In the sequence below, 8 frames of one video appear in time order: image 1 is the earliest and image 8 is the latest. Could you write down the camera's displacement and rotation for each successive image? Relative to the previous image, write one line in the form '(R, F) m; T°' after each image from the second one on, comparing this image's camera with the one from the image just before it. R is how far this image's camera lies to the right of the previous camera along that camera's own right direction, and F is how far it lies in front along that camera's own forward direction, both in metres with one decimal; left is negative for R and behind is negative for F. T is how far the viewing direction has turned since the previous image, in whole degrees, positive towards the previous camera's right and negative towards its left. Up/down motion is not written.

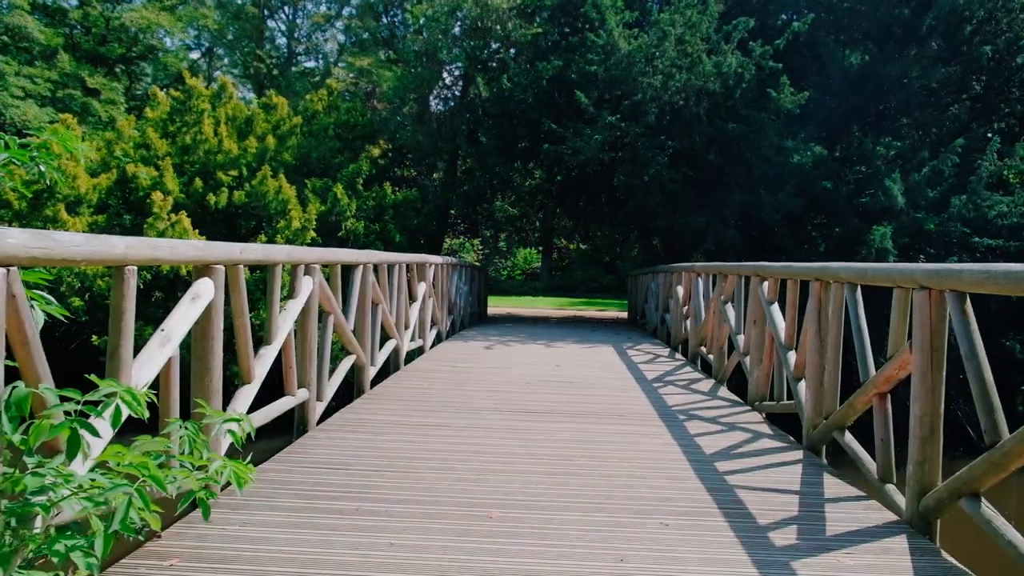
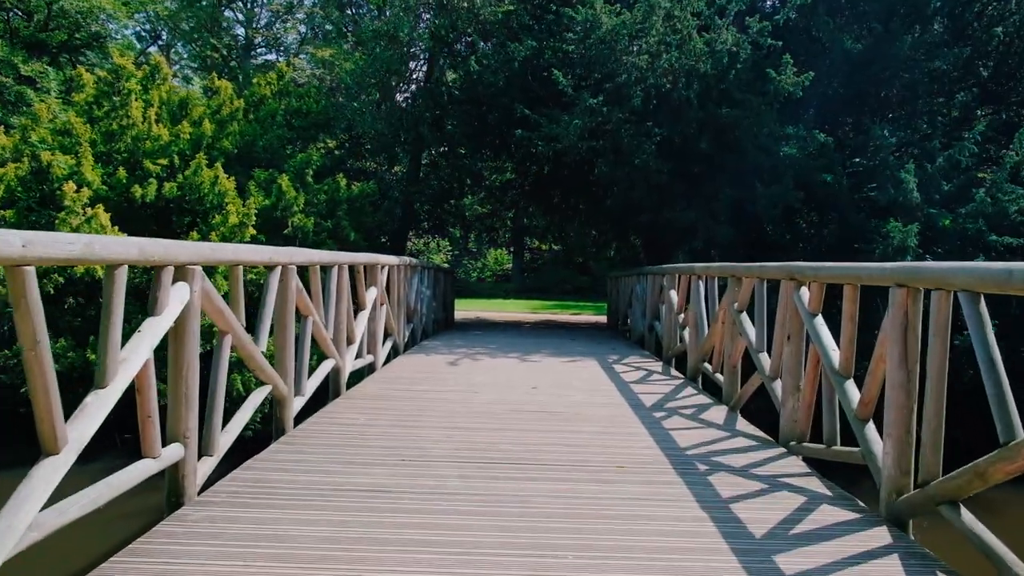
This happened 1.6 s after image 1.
(0.0, +1.1) m; +2°
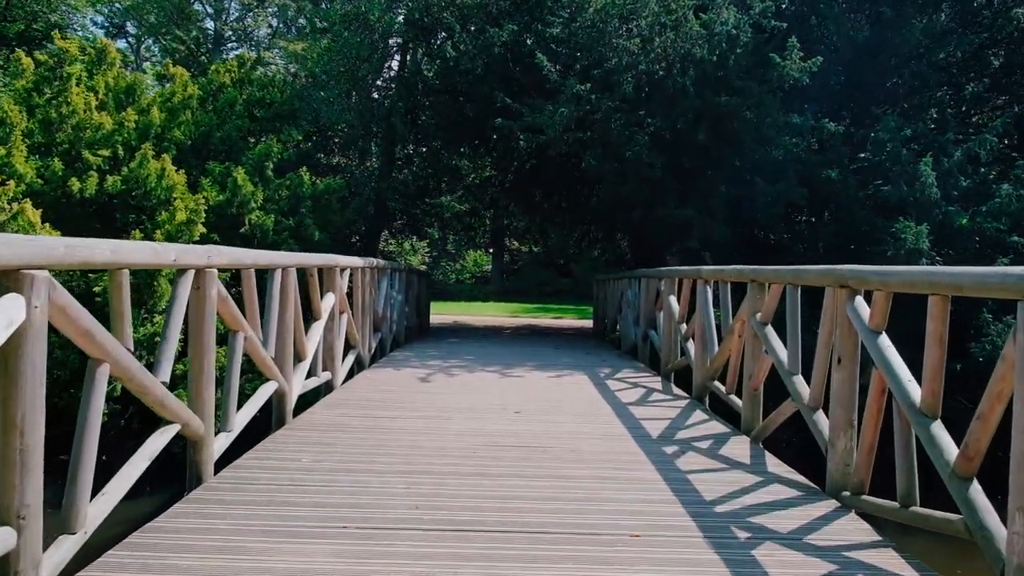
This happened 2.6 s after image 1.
(0.0, +0.8) m; +1°
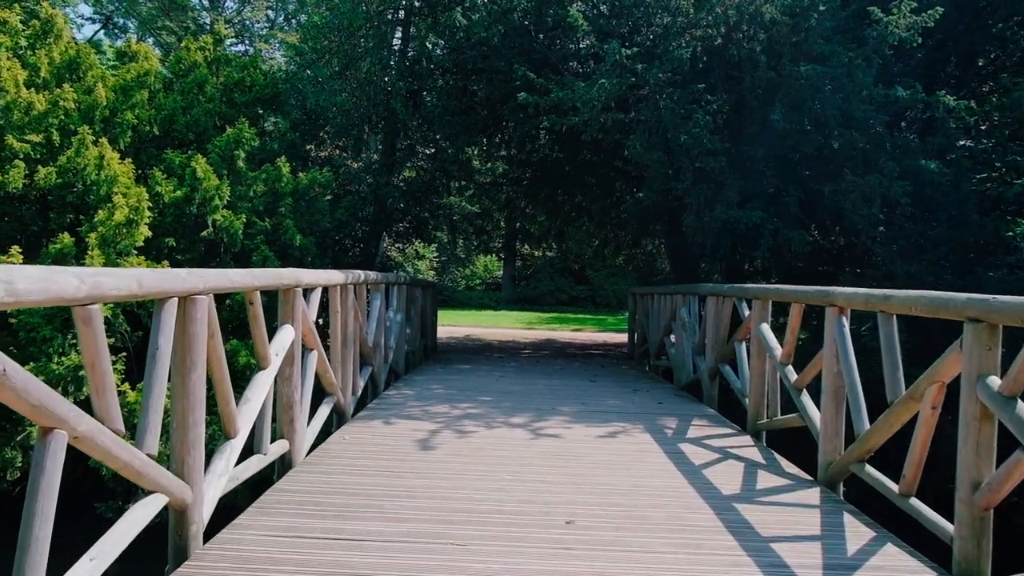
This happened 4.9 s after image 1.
(-0.1, +1.7) m; -1°
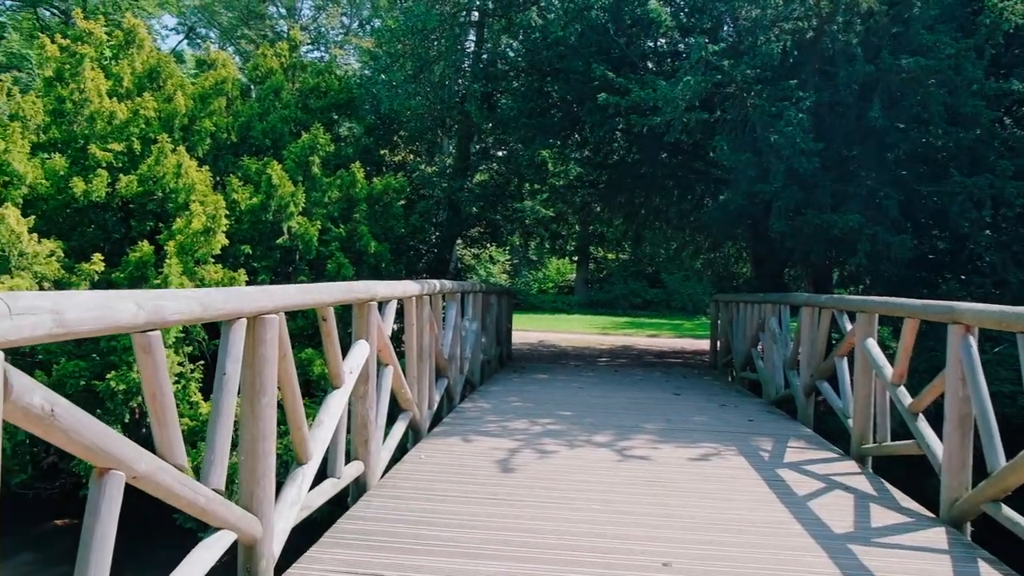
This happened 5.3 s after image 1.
(-0.1, +0.2) m; -5°
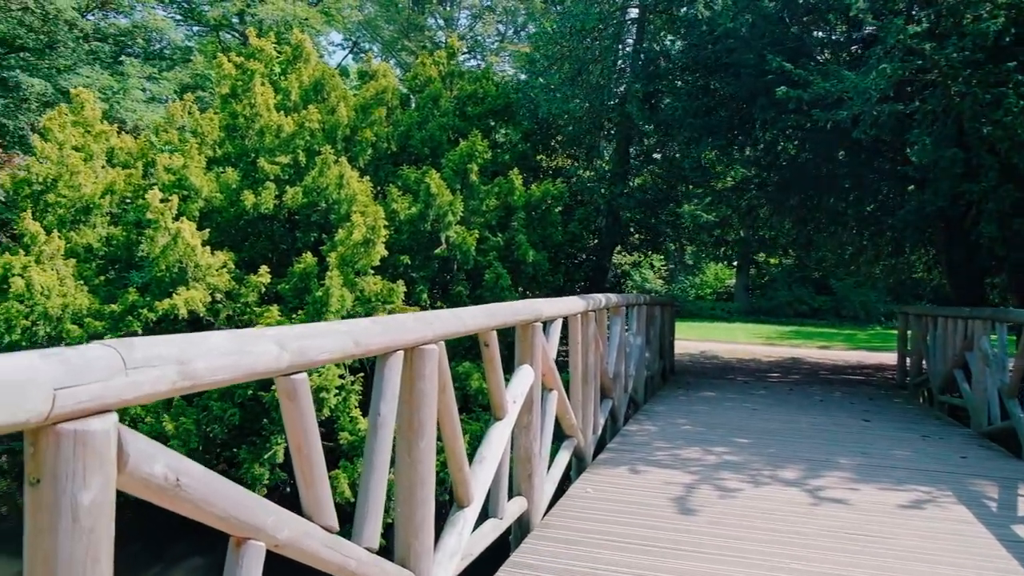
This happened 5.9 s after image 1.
(-0.1, +0.3) m; -10°
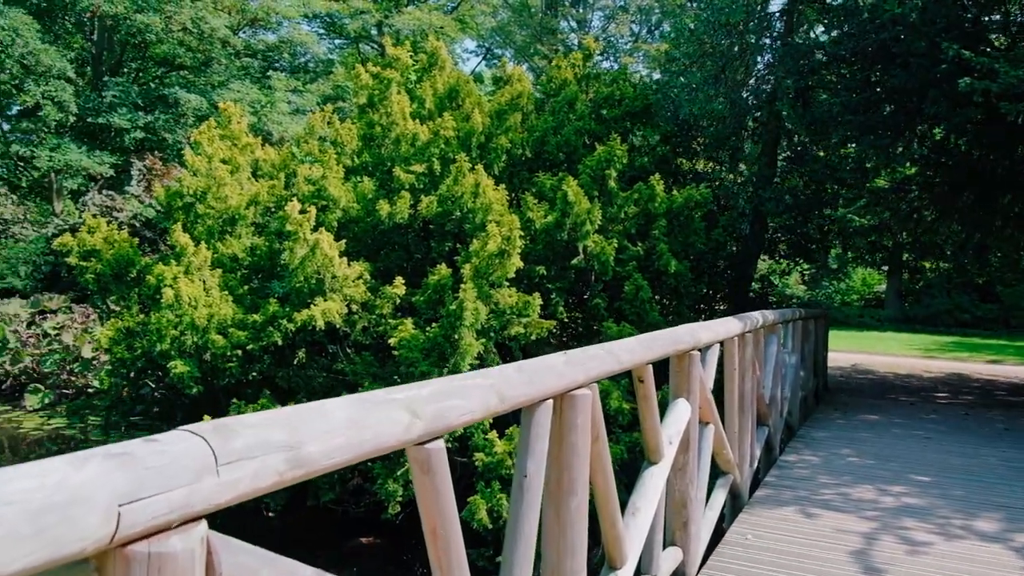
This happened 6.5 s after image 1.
(-0.1, +0.3) m; -9°
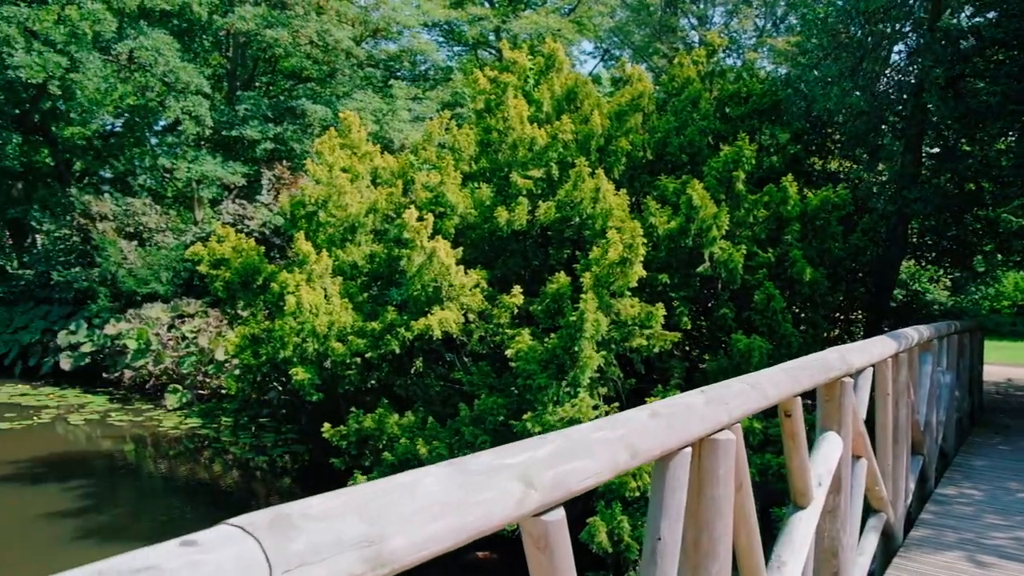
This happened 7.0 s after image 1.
(0.0, +0.2) m; -8°
